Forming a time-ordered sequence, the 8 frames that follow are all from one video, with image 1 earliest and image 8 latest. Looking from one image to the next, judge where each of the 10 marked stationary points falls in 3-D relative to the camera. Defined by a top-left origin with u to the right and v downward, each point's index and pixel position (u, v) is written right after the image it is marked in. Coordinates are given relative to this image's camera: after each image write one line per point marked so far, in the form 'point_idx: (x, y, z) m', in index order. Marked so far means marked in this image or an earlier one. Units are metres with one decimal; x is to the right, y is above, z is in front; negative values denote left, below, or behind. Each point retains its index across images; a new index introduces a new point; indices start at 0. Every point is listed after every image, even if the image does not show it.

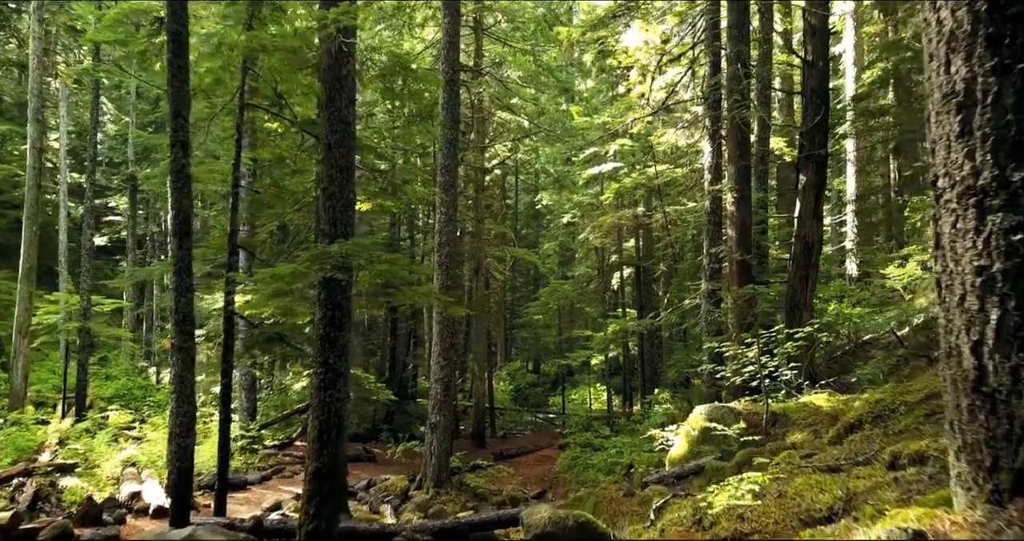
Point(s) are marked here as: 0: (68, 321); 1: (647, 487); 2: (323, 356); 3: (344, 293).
0: (-10.9, -1.2, +17.9) m
1: (+1.3, -2.0, +6.8) m
2: (-1.6, -0.7, +6.2) m
3: (-1.4, -0.2, +6.3) m
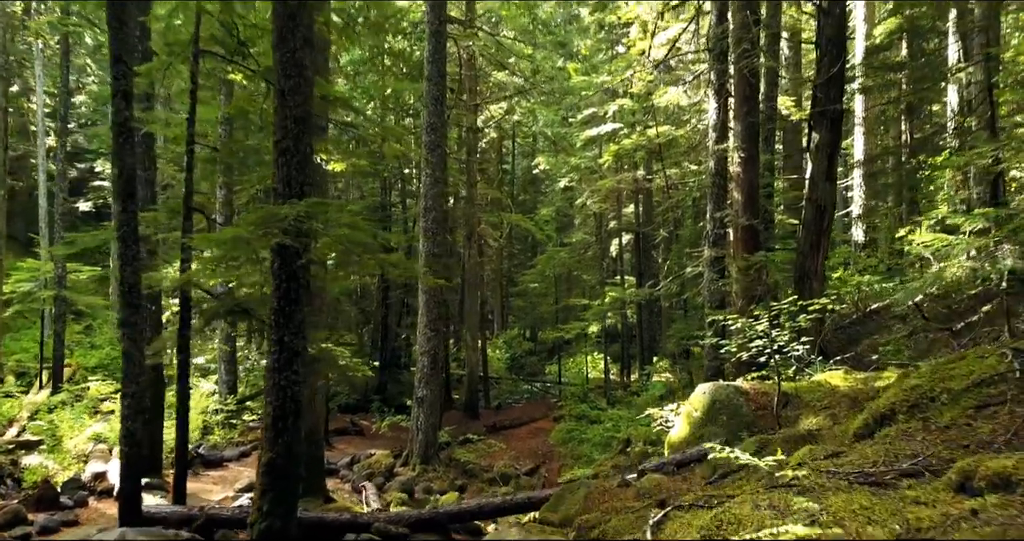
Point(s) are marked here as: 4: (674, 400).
0: (-11.1, -0.4, +17.2) m
1: (+1.1, -1.7, +6.1) m
2: (-1.8, -0.5, +5.4) m
3: (-1.6, +0.1, +5.5) m
4: (+3.1, -2.5, +14.0) m
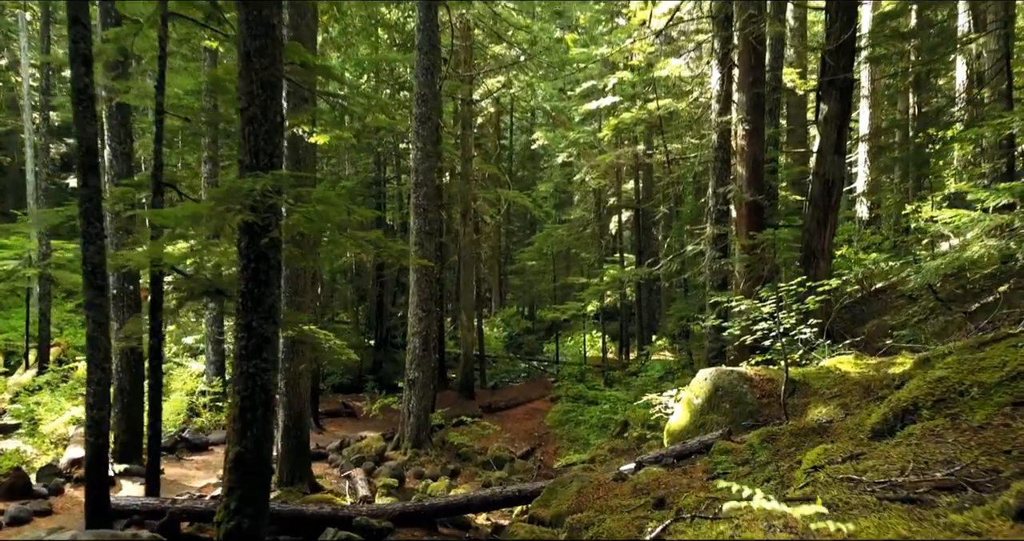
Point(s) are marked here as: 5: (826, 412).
0: (-11.1, +0.1, +16.7) m
1: (+1.0, -1.6, +5.8) m
2: (-1.8, -0.3, +5.0) m
3: (-1.7, +0.2, +5.1) m
4: (+3.0, -2.1, +13.6) m
5: (+2.4, -1.1, +5.4) m
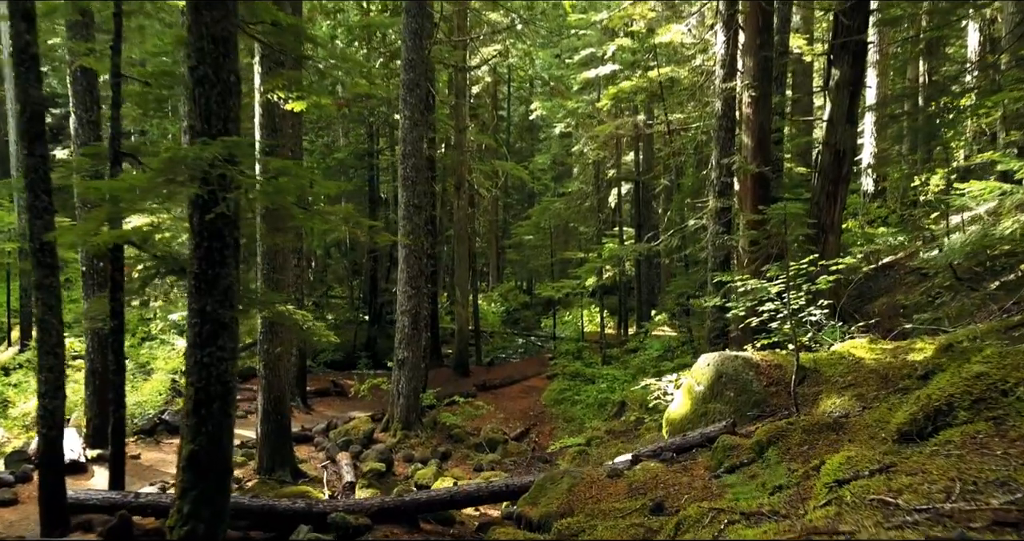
0: (-11.3, +0.7, +16.2) m
1: (+0.9, -1.4, +5.3) m
2: (-2.0, -0.2, +4.5) m
3: (-1.8, +0.3, +4.6) m
4: (+2.9, -1.6, +13.2) m
5: (+2.3, -0.9, +5.0) m
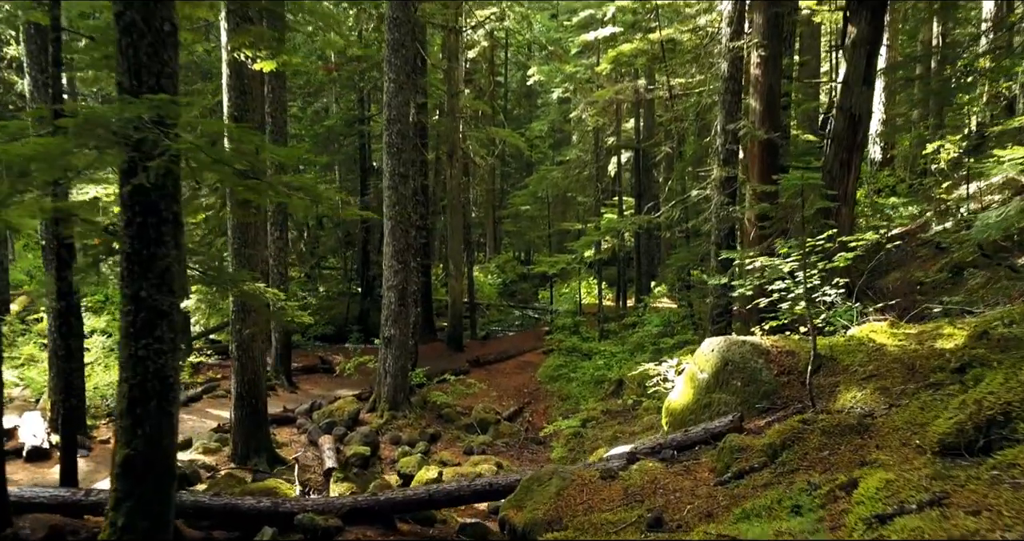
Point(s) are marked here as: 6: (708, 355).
0: (-11.4, +1.3, +15.6) m
1: (+0.8, -1.3, +4.8) m
2: (-2.1, -0.1, +4.0) m
3: (-1.9, +0.4, +4.0) m
4: (+2.8, -1.1, +12.7) m
5: (+2.1, -0.8, +4.4) m
6: (+1.5, -0.7, +5.7) m
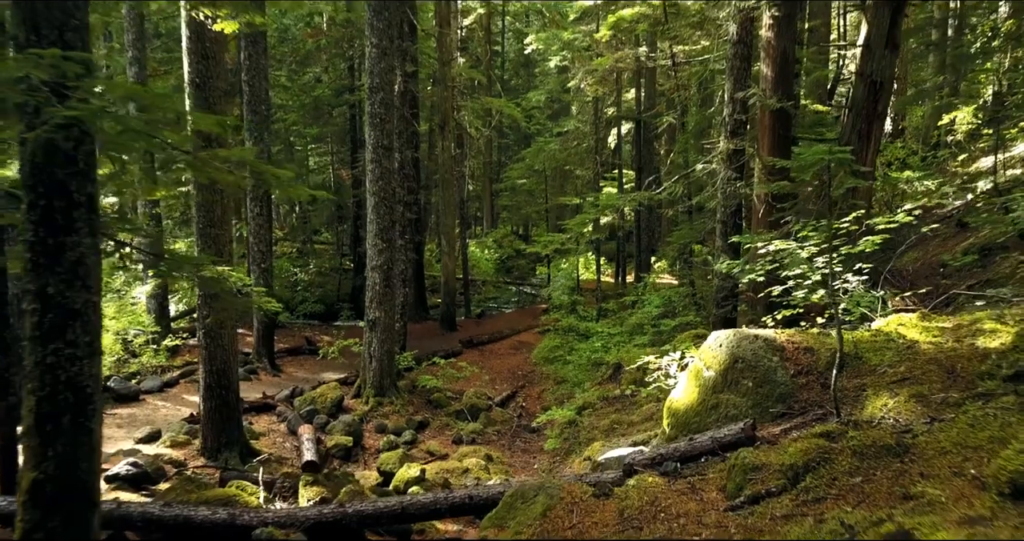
0: (-11.5, +1.7, +14.9) m
1: (+0.7, -1.2, +4.2) m
2: (-2.2, -0.1, +3.3) m
3: (-2.0, +0.5, +3.3) m
4: (+2.7, -0.8, +12.1) m
5: (+2.0, -0.7, +3.8) m
6: (+1.4, -0.6, +5.1) m
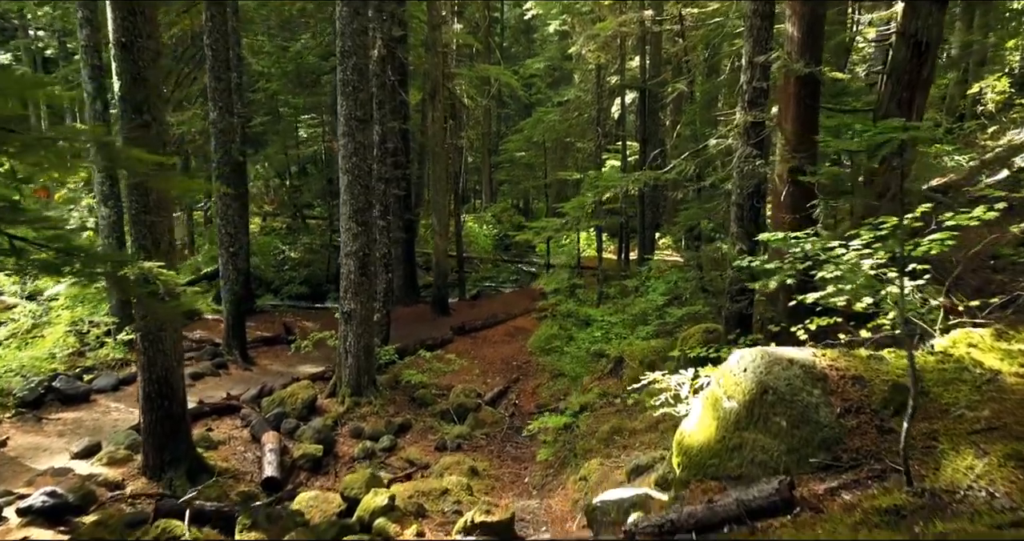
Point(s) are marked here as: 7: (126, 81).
0: (-11.6, +2.1, +13.9) m
1: (+0.5, -1.3, +3.2) m
2: (-2.3, -0.2, +2.3) m
3: (-2.1, +0.4, +2.3) m
4: (+2.6, -0.5, +11.1) m
5: (+1.9, -0.8, +2.8) m
6: (+1.3, -0.6, +4.1) m
7: (-3.2, +1.6, +6.1) m
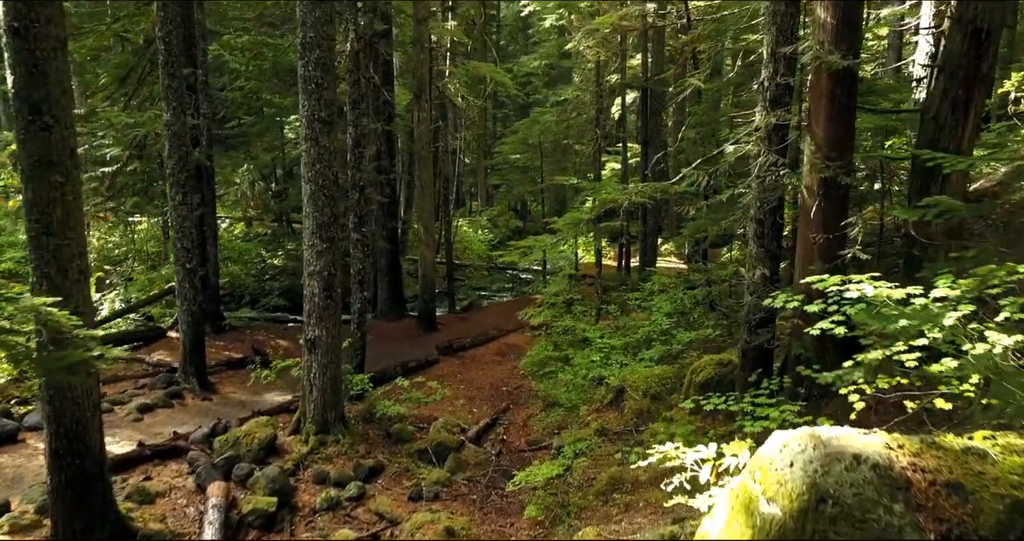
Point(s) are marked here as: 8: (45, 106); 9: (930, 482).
0: (-11.7, +1.9, +12.8) m
1: (+0.4, -1.5, +2.2) m
2: (-2.5, -0.4, +1.3) m
3: (-2.3, +0.1, +1.2) m
4: (+2.4, -0.8, +10.0) m
5: (+1.7, -1.1, +1.8) m
6: (+1.1, -0.8, +3.0) m
7: (-3.4, +1.4, +5.0) m
8: (-3.3, +1.2, +5.1) m
9: (+1.6, -0.8, +2.8) m
